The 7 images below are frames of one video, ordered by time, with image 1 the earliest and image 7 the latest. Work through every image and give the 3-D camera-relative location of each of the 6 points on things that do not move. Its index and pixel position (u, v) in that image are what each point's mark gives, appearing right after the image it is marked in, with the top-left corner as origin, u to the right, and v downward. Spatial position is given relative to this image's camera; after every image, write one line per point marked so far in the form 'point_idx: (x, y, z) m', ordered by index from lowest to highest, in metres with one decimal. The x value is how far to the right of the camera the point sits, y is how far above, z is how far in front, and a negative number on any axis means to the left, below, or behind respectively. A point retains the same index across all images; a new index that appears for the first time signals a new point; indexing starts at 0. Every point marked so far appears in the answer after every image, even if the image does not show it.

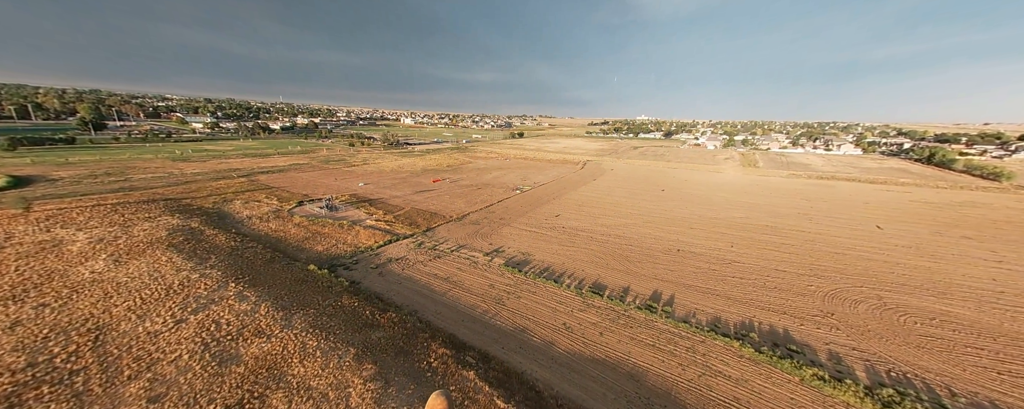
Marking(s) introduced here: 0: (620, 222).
0: (+6.7, -1.1, +18.8) m
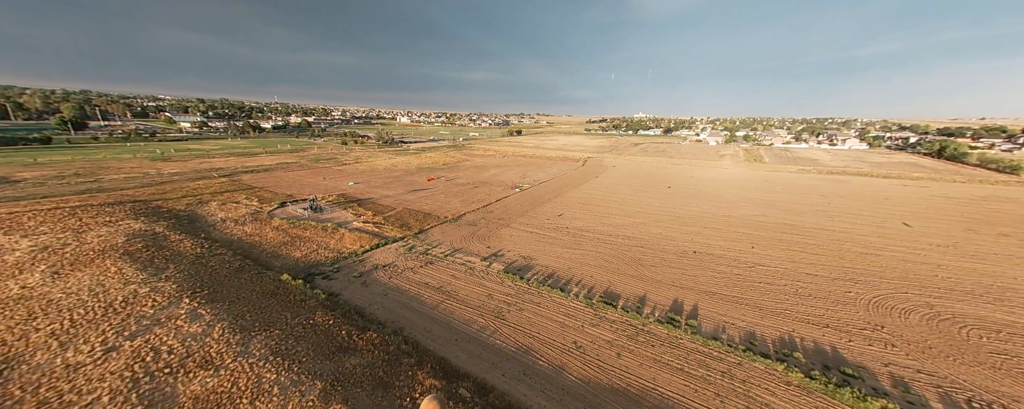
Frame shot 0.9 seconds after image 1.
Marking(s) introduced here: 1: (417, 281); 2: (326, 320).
0: (+6.6, -1.0, +17.5) m
1: (-3.5, -2.8, +11.2) m
2: (-5.1, -3.2, +8.4) m
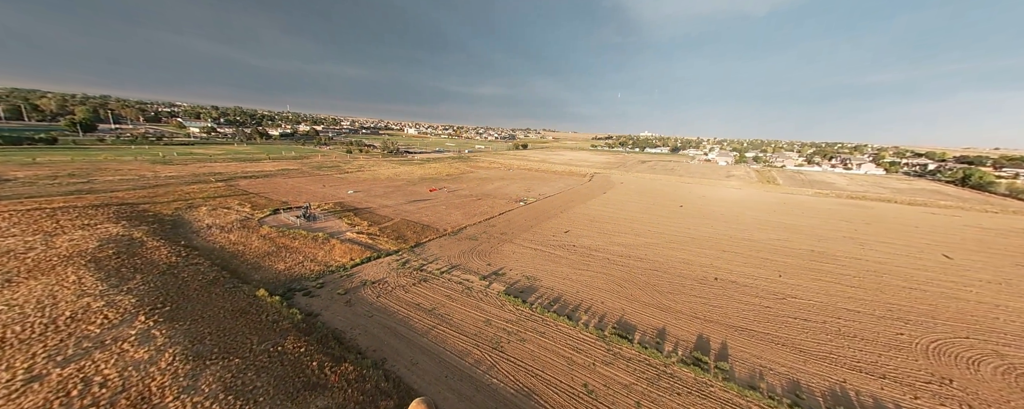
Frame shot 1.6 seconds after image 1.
0: (+6.8, -2.0, +16.3) m
1: (-3.5, -3.2, +10.1) m
2: (-5.1, -3.4, +7.3) m
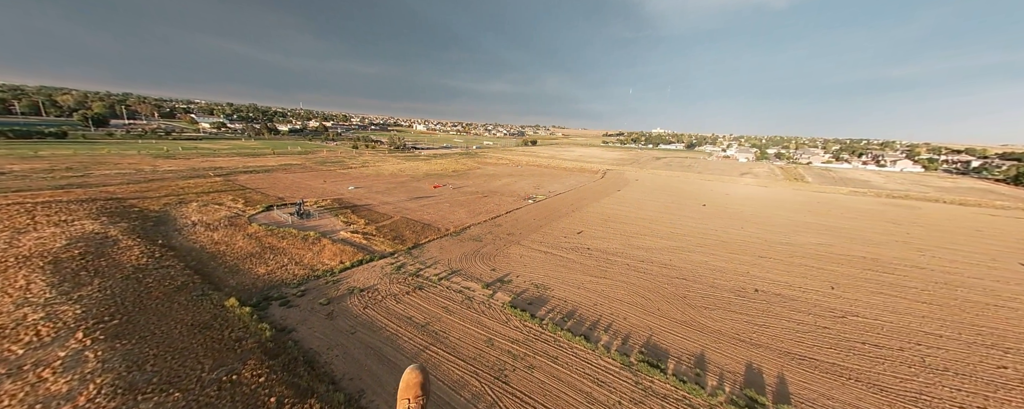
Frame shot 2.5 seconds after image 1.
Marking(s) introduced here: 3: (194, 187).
0: (+7.2, -1.9, +14.6) m
1: (-3.3, -3.1, +8.8) m
2: (-5.0, -3.3, +6.0) m
3: (-20.7, +1.1, +19.8) m
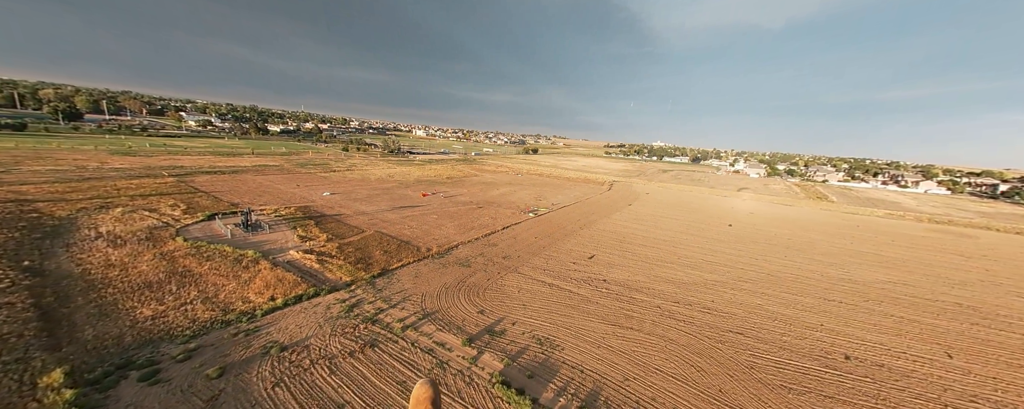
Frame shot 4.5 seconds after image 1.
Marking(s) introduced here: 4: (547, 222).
0: (+7.0, -2.8, +11.6) m
1: (-3.4, -3.5, +5.7) m
2: (-5.2, -3.6, +2.9) m
3: (-20.8, +0.9, +16.8) m
4: (+2.1, -1.1, +18.6) m
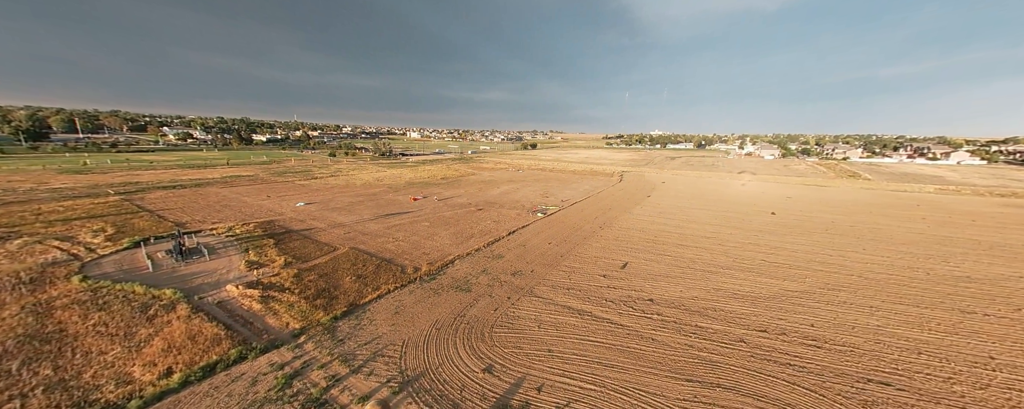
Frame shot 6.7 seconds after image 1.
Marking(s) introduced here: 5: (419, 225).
0: (+7.4, -2.4, +8.7) m
1: (-3.0, -3.8, +2.8) m
2: (-4.7, -4.0, 0.0) m
3: (-20.6, -0.3, +13.9) m
4: (+2.5, -0.9, +15.8) m
5: (-4.5, -1.0, +14.8) m
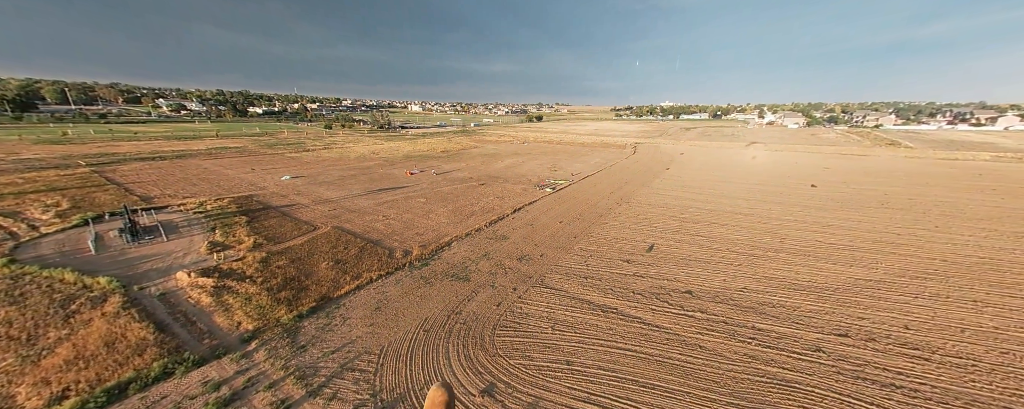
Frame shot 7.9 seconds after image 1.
0: (+7.6, -1.8, +7.1) m
1: (-2.9, -3.6, +1.5) m
2: (-4.7, -4.0, -1.2) m
3: (-20.3, +0.8, +12.5) m
4: (+2.7, +0.3, +14.1) m
5: (-4.2, +0.2, +13.2) m
